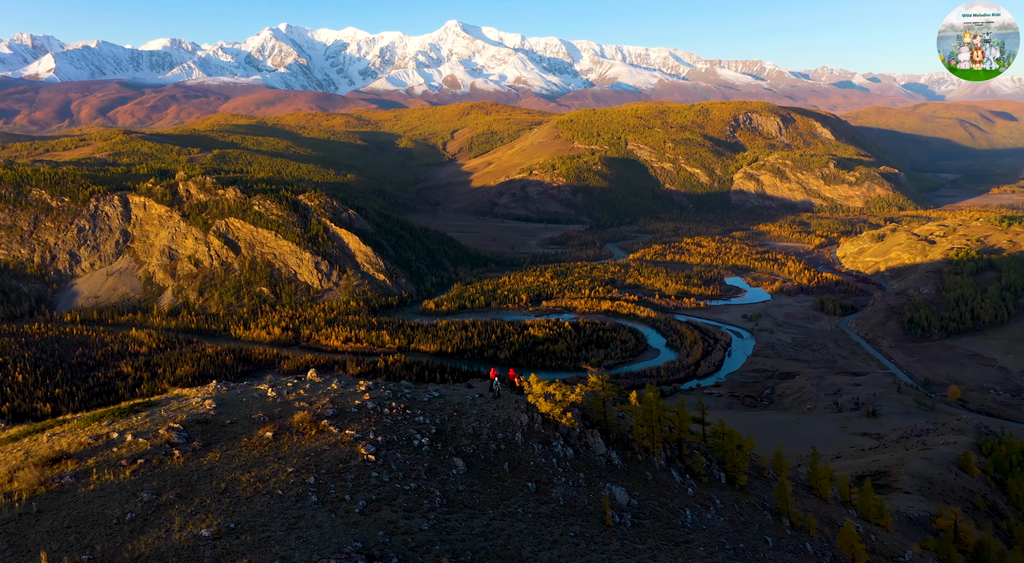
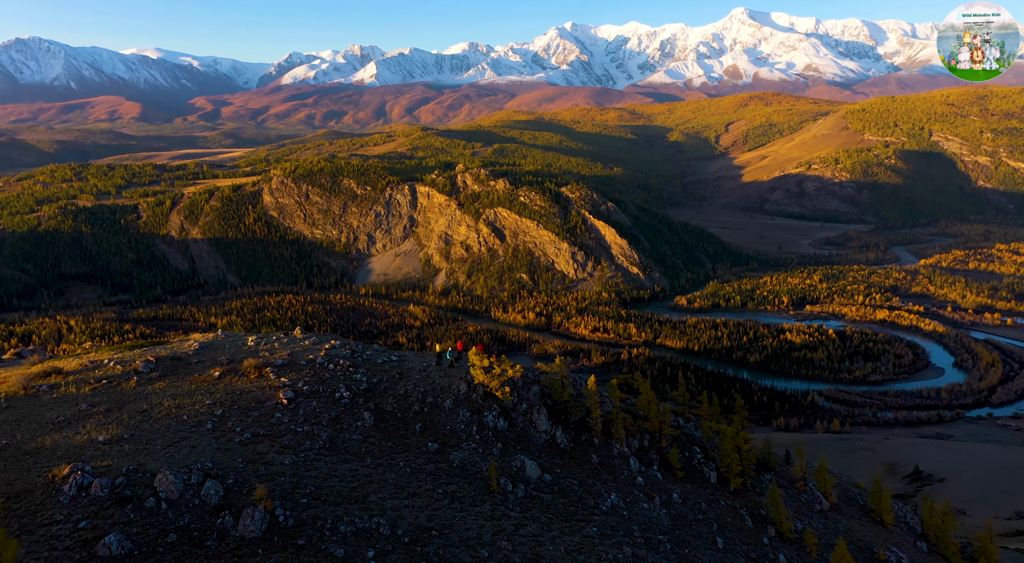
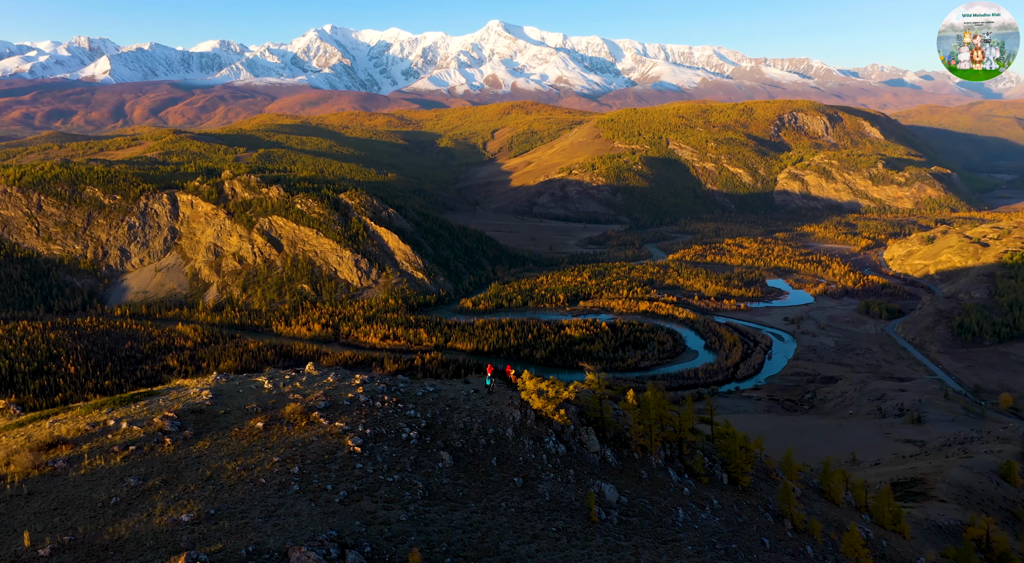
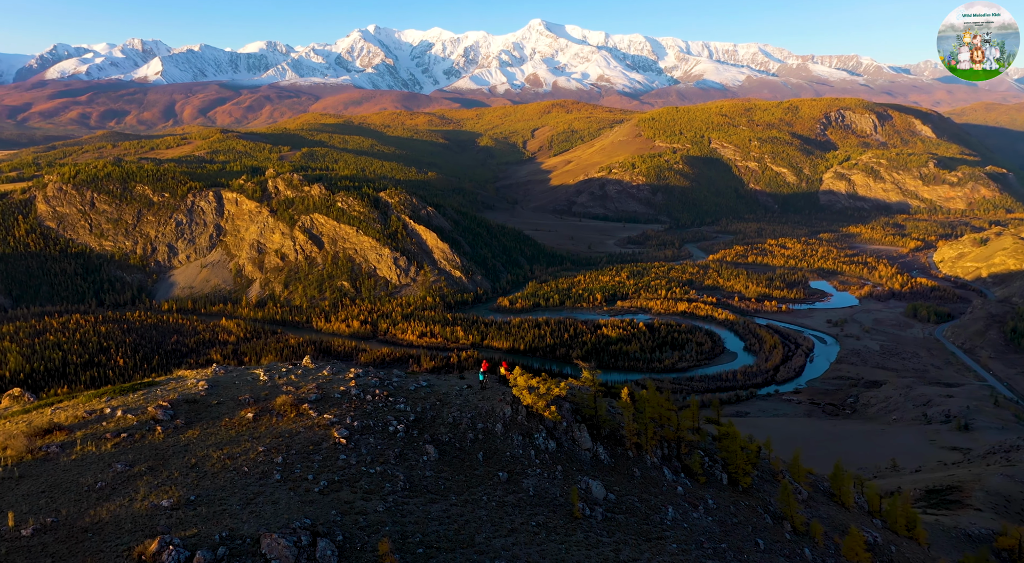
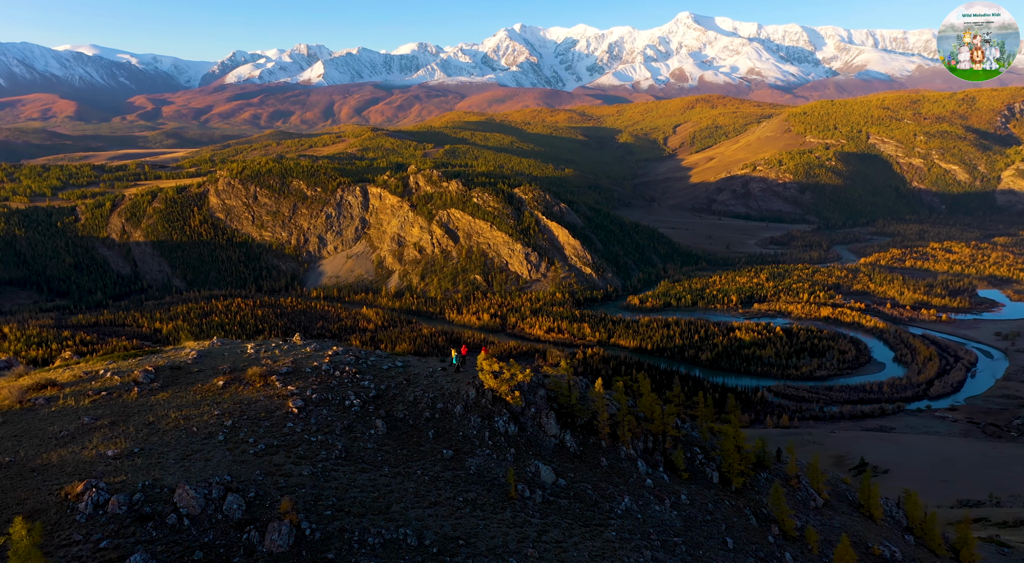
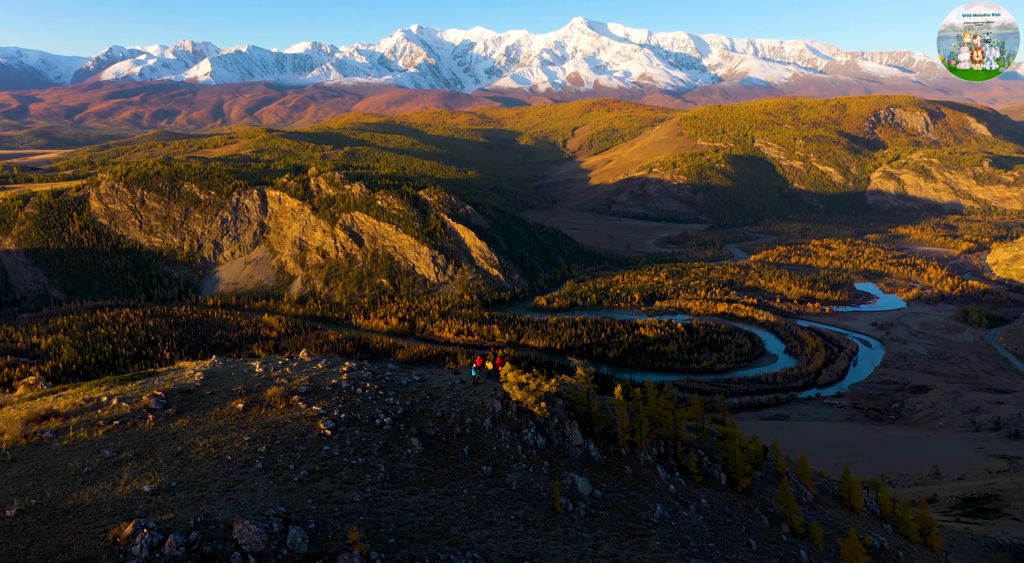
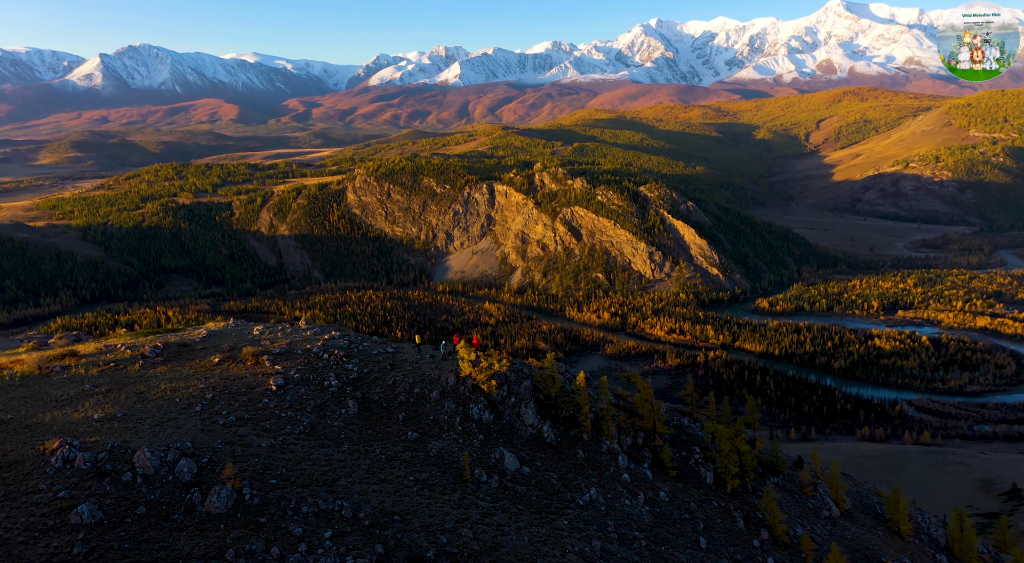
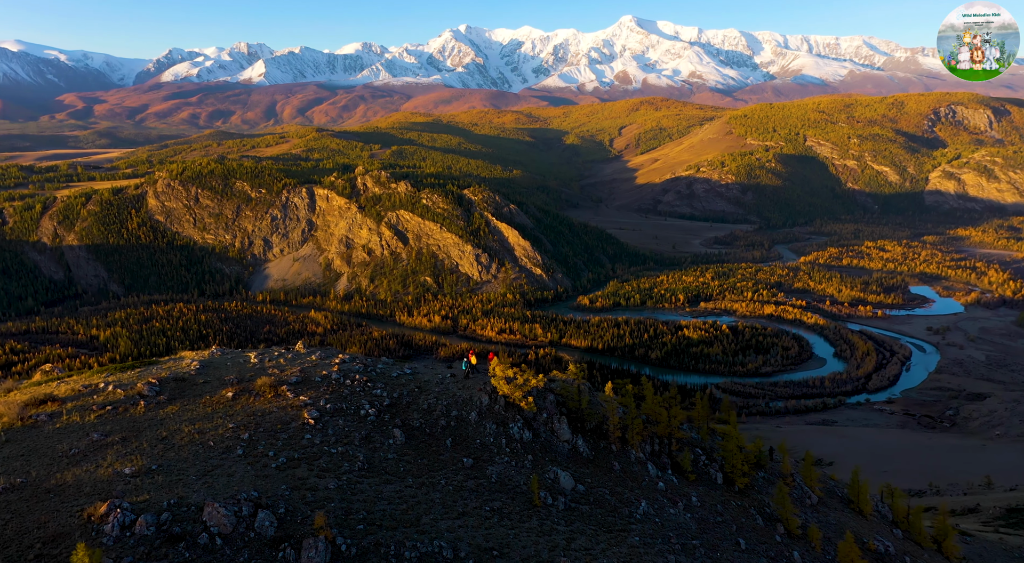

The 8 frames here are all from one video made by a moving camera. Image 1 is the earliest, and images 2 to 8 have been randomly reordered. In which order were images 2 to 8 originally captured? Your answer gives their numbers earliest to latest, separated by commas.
3, 4, 6, 8, 5, 2, 7
